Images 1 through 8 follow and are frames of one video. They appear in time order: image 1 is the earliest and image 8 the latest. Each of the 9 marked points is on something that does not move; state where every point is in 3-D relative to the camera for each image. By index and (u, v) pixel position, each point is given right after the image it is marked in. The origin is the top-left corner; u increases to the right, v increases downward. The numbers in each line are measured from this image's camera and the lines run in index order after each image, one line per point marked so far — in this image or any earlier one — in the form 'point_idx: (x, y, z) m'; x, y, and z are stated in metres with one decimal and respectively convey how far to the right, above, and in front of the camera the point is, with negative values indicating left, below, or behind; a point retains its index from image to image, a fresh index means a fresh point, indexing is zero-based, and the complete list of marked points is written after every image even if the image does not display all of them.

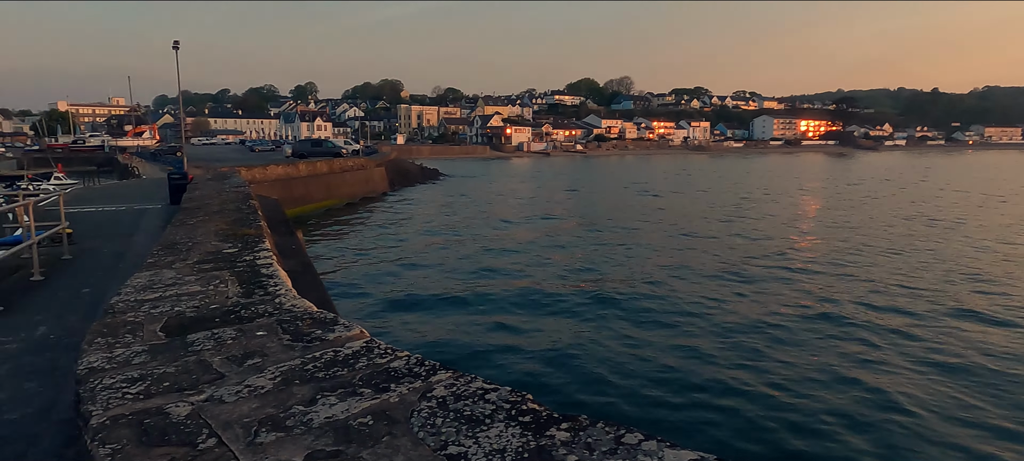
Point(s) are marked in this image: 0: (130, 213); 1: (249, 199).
0: (-7.0, +0.3, +12.1) m
1: (-3.2, +0.4, +8.0) m
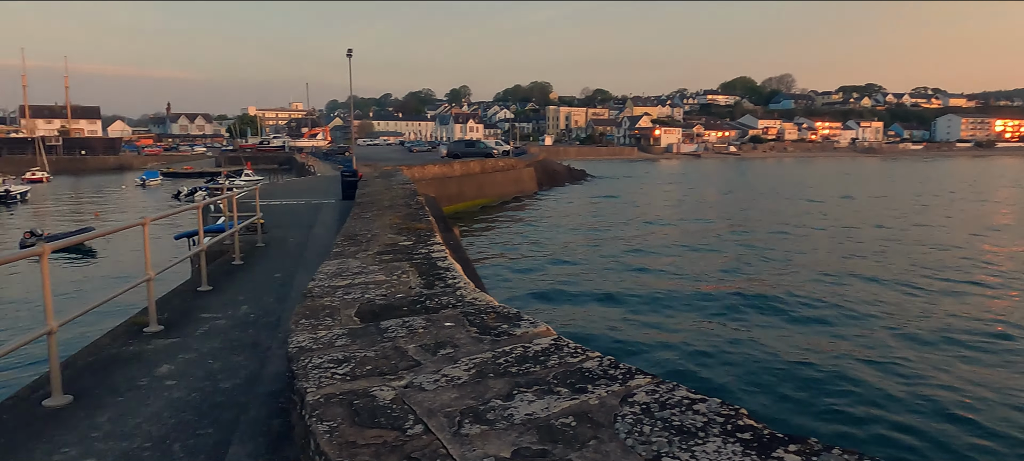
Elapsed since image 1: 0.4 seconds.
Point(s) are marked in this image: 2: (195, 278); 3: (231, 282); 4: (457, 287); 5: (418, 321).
0: (-4.1, +0.5, +13.2) m
1: (-1.2, +0.5, +8.5) m
2: (-2.8, -0.4, +5.8) m
3: (-2.5, -0.5, +5.8) m
4: (-0.2, -0.3, +3.1) m
5: (-0.4, -0.3, +2.5) m
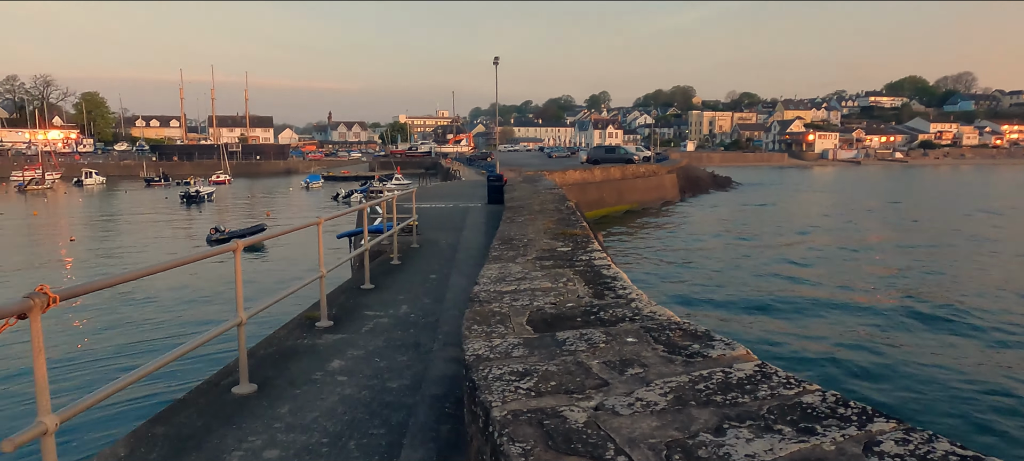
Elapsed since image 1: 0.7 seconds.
0: (-1.1, +0.4, +13.6) m
1: (+0.7, +0.4, +8.4) m
2: (-1.4, -0.4, +6.1) m
3: (-1.1, -0.5, +6.0) m
4: (+0.5, -0.3, +2.9) m
5: (+0.3, -0.4, +2.3) m
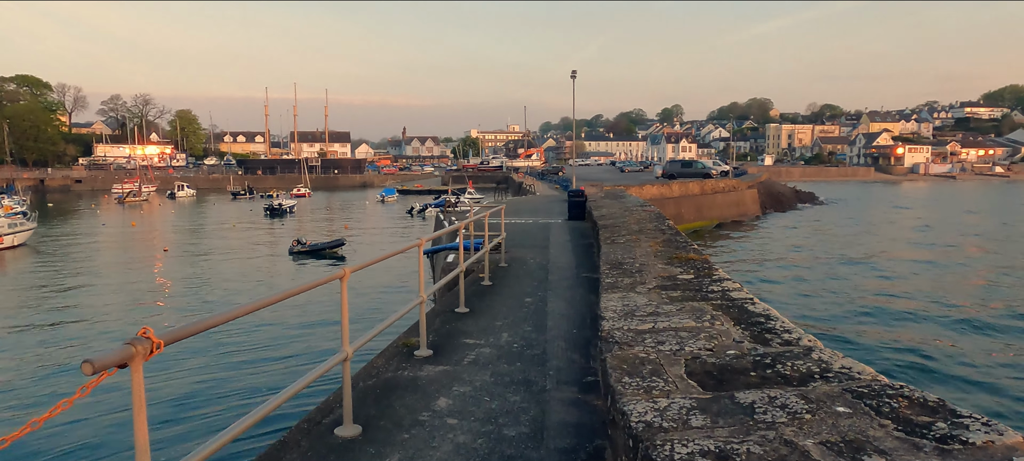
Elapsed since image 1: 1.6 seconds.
0: (+0.5, +0.1, +13.3) m
1: (+1.8, +0.1, +7.8) m
2: (-0.5, -0.6, +5.8) m
3: (-0.2, -0.6, +5.7) m
4: (+1.1, -0.4, +2.4) m
5: (+0.8, -0.5, +1.9) m
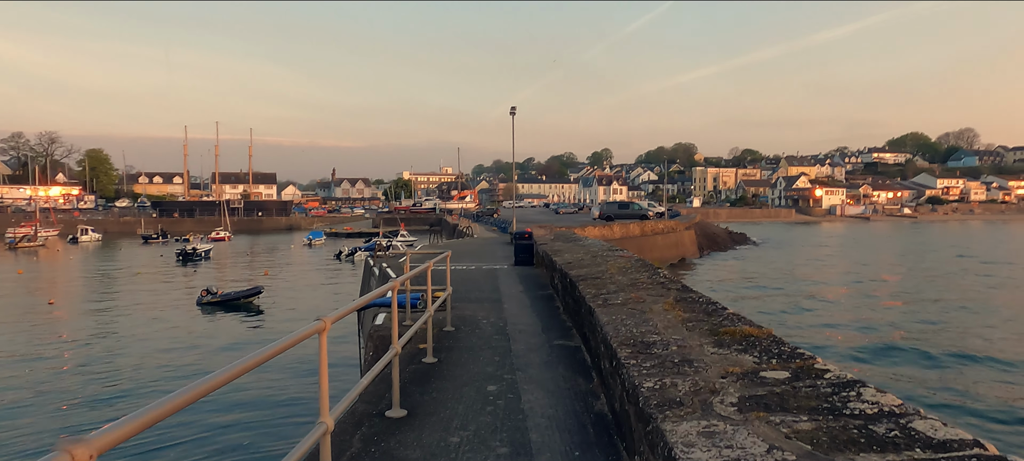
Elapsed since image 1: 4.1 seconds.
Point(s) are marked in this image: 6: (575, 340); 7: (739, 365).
0: (-0.5, -0.8, +11.5) m
1: (+1.3, -0.3, +6.3) m
2: (-0.8, -1.0, +3.9) m
3: (-0.5, -1.0, +3.8) m
4: (+1.1, -0.6, +0.8) m
5: (+0.9, -0.6, +0.2) m
6: (+0.5, -0.9, +5.6) m
7: (+0.9, -0.5, +2.7) m
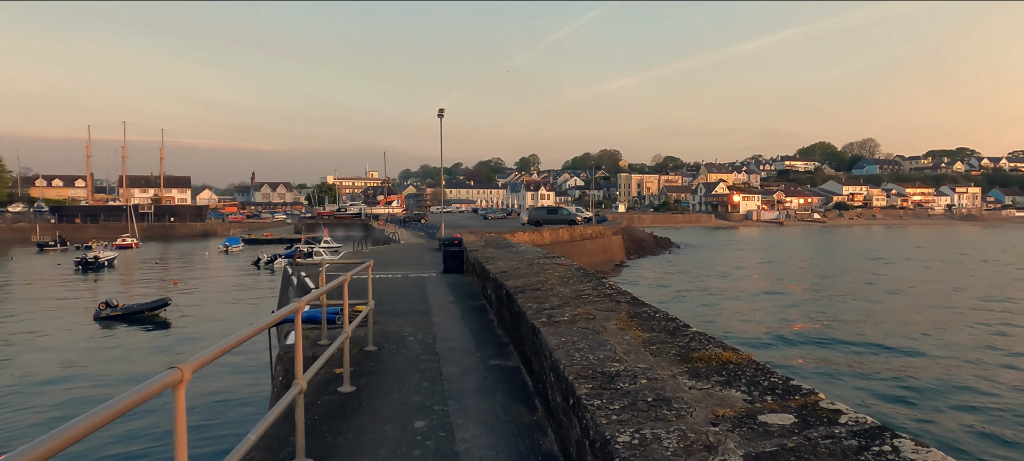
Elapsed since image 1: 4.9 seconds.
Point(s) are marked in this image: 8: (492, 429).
0: (-1.7, -0.9, +10.8) m
1: (+0.7, -0.4, +5.8) m
2: (-1.1, -1.0, +3.2) m
3: (-0.8, -1.0, +3.2) m
4: (+1.1, -0.6, +0.3) m
5: (+1.0, -0.6, -0.3) m
6: (0.0, -1.0, +5.0) m
7: (+0.7, -0.6, +2.1) m
8: (-0.1, -1.0, +3.5) m
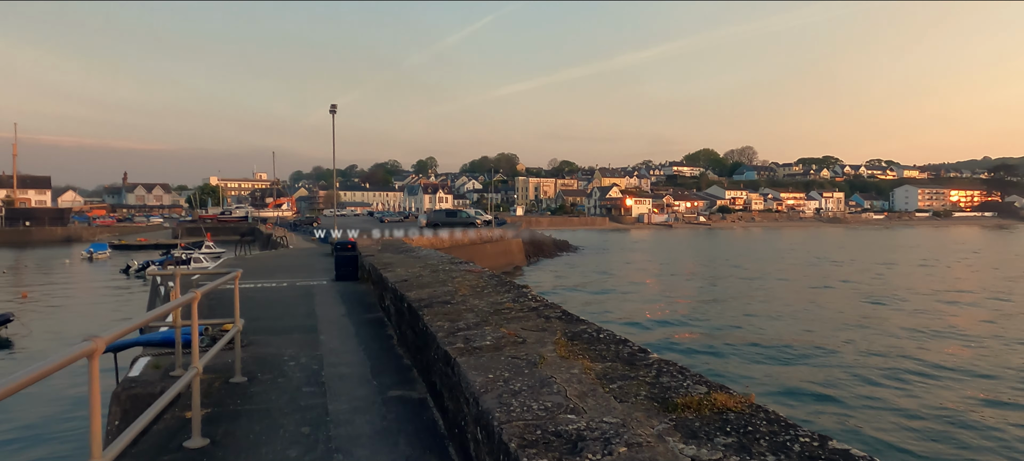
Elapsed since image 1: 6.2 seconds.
0: (-3.1, -0.9, +9.6) m
1: (0.0, -0.4, +5.0) m
2: (-1.4, -1.0, +2.2) m
3: (-1.1, -1.0, +2.2) m
4: (+1.2, -0.5, -0.4) m
5: (+1.2, -0.6, -1.0) m
6: (-0.6, -1.0, +4.1) m
7: (+0.5, -0.6, +1.4) m
8: (-0.5, -1.0, +2.6) m
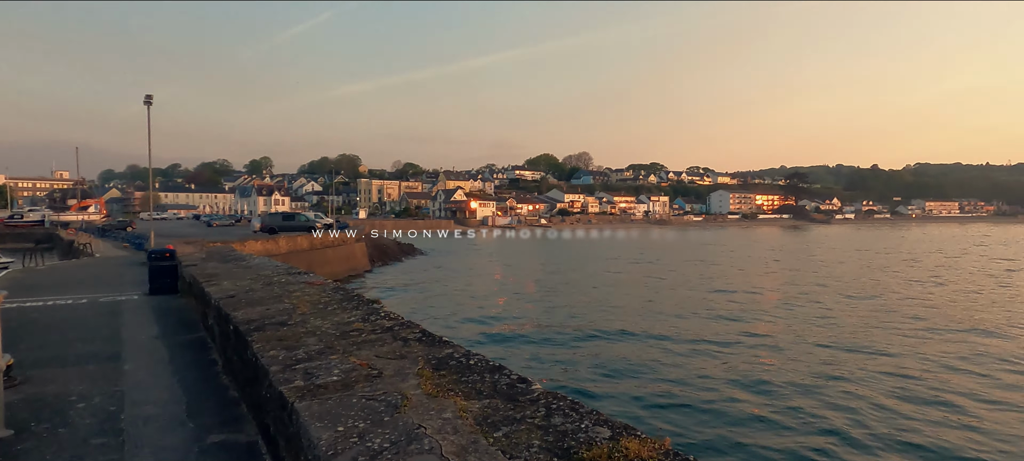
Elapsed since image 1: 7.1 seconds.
0: (-5.1, -1.0, +8.2) m
1: (-1.0, -0.5, +4.4) m
2: (-1.8, -1.1, +1.3) m
3: (-1.4, -1.1, +1.4) m
4: (+1.4, -0.6, -0.5) m
5: (+1.5, -0.6, -1.1) m
6: (-1.4, -1.0, +3.4) m
7: (+0.3, -0.6, +1.0) m
8: (-0.9, -1.1, +2.0) m
